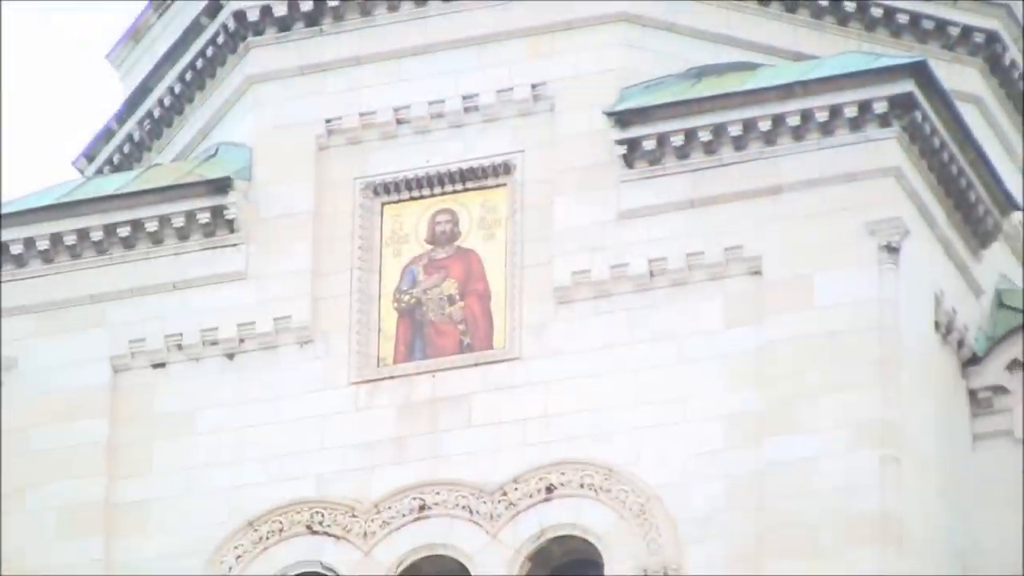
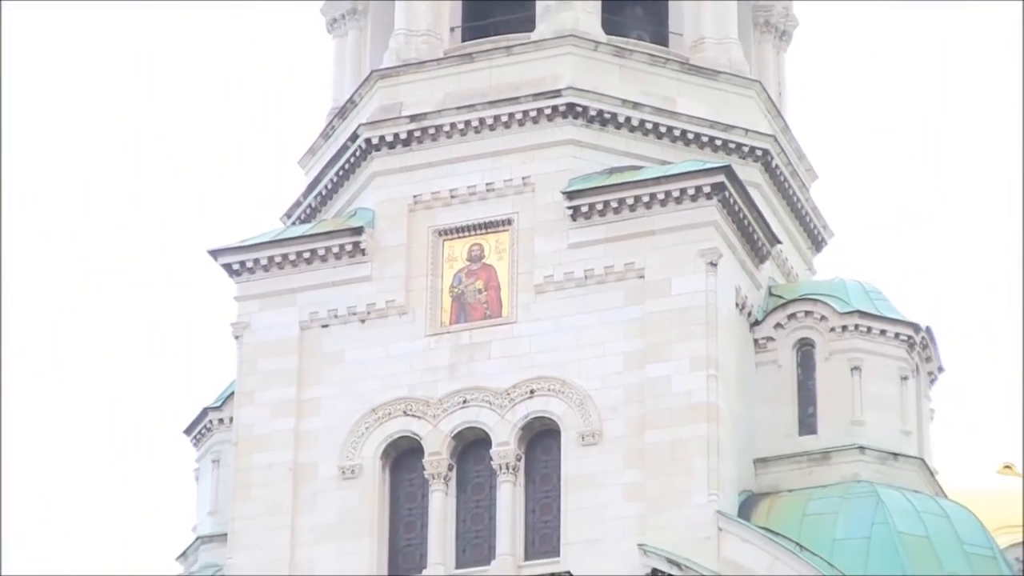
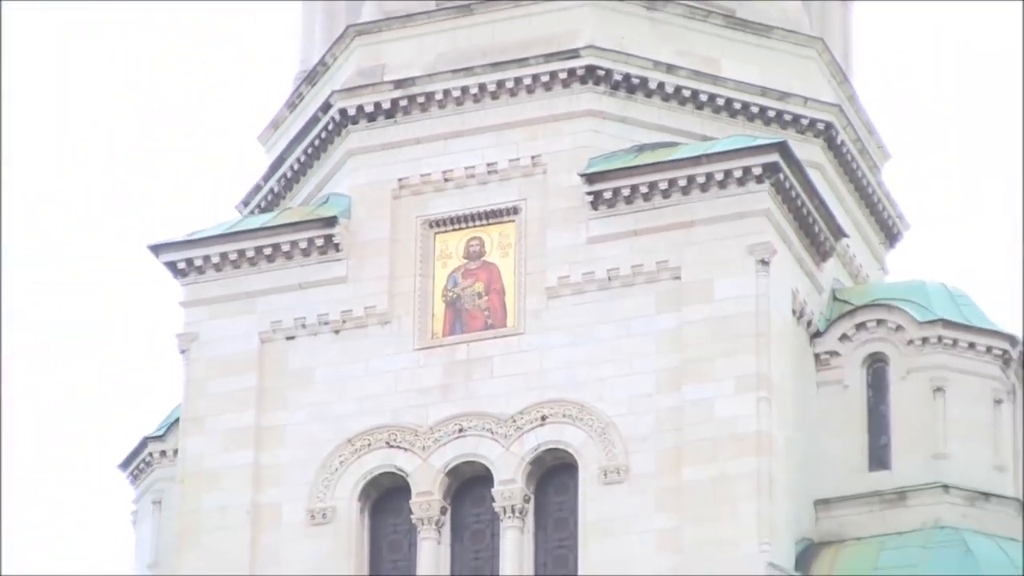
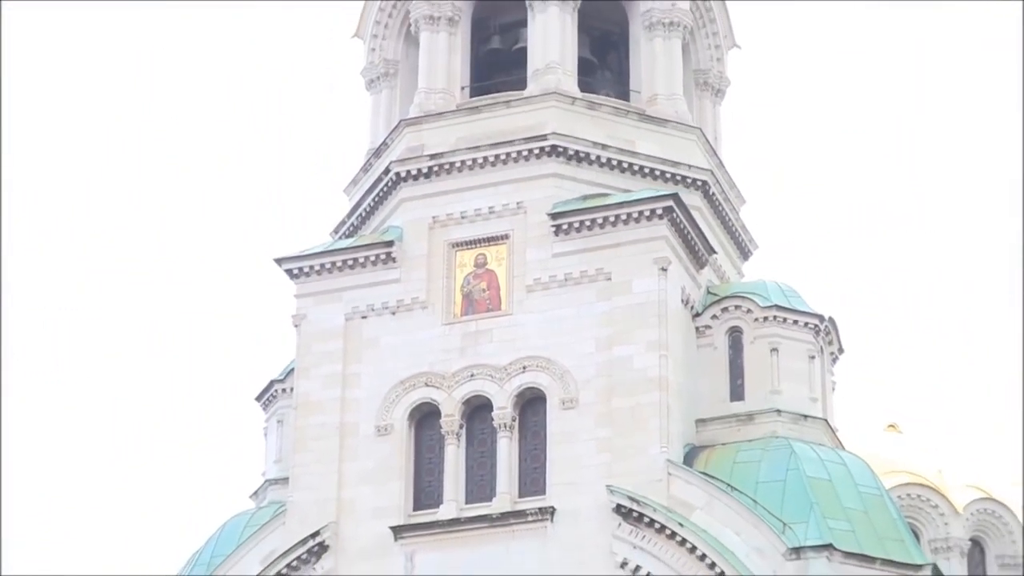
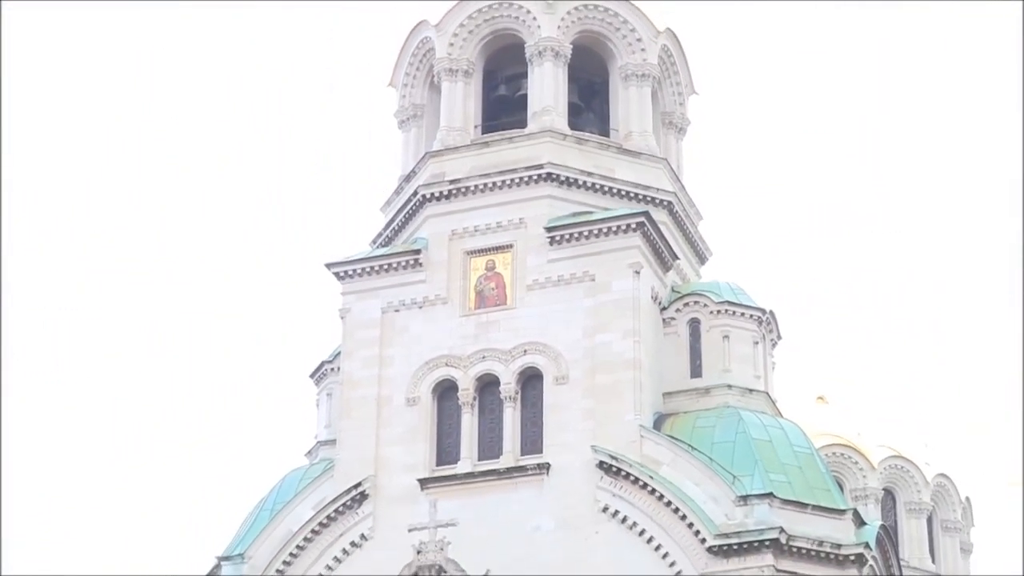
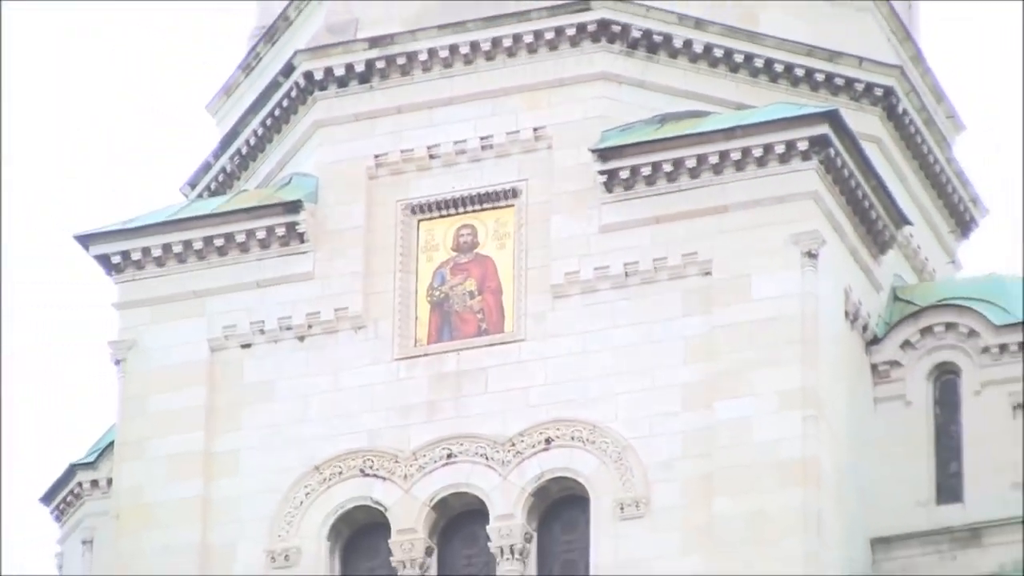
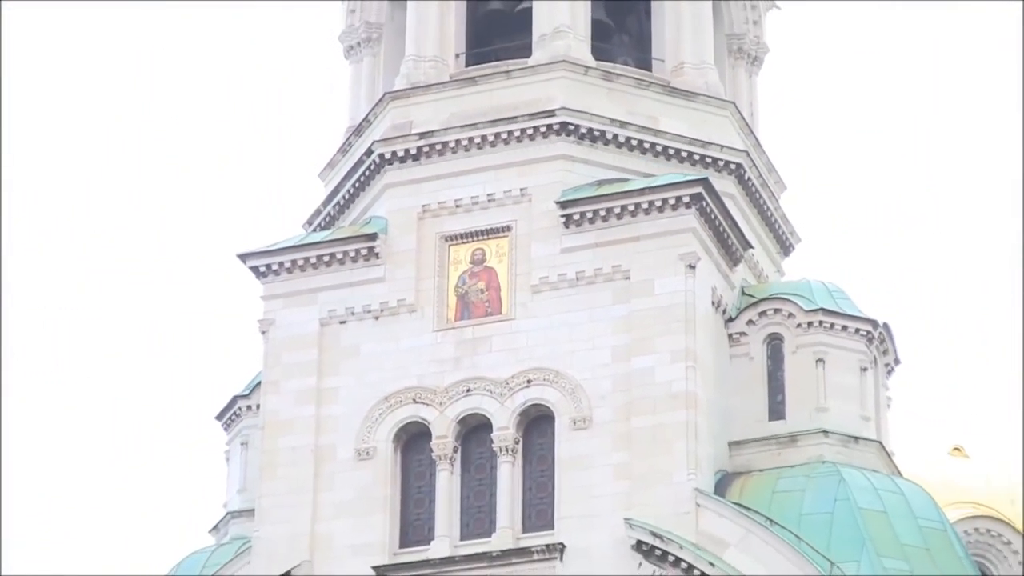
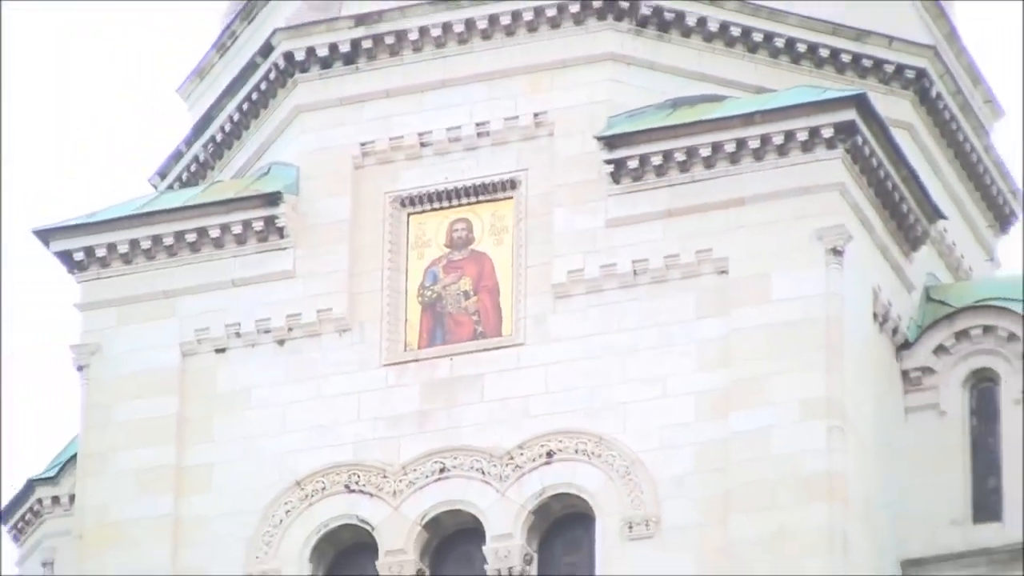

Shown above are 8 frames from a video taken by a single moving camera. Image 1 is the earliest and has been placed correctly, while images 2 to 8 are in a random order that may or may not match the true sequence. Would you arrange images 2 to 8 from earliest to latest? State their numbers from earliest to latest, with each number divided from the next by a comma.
8, 6, 3, 2, 7, 4, 5
